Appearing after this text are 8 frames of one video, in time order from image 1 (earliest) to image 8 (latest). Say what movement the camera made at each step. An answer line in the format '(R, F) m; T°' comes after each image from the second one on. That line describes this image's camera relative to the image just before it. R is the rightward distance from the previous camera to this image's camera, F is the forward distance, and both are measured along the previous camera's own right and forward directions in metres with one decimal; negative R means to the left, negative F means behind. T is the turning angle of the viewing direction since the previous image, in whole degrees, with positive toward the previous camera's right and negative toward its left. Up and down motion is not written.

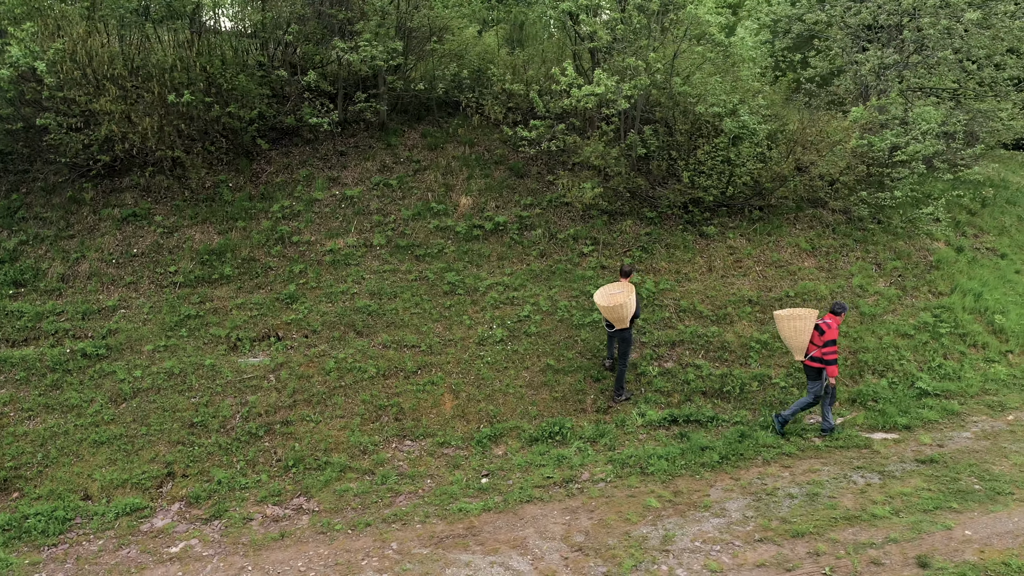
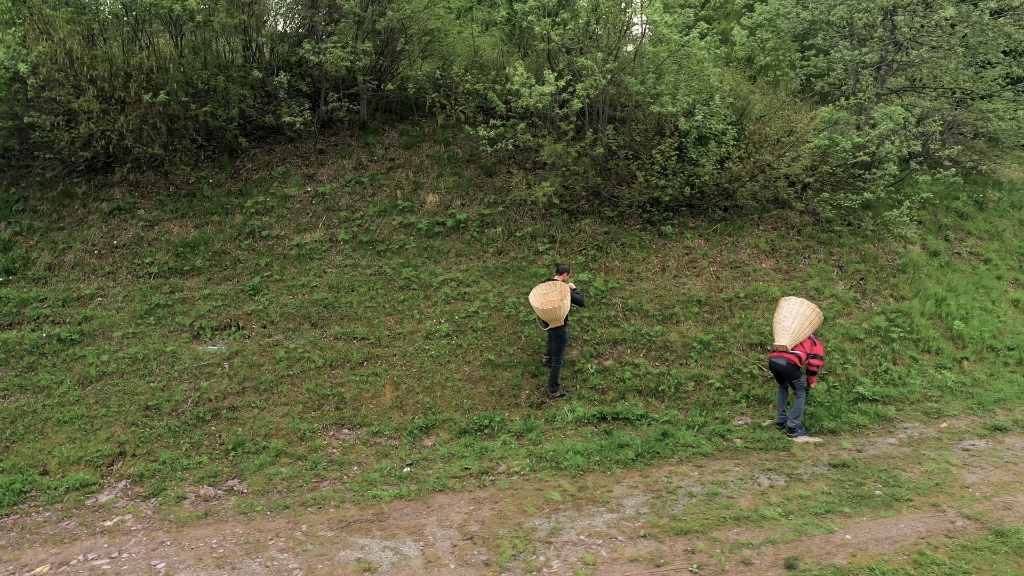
(+1.3, -0.1) m; -5°
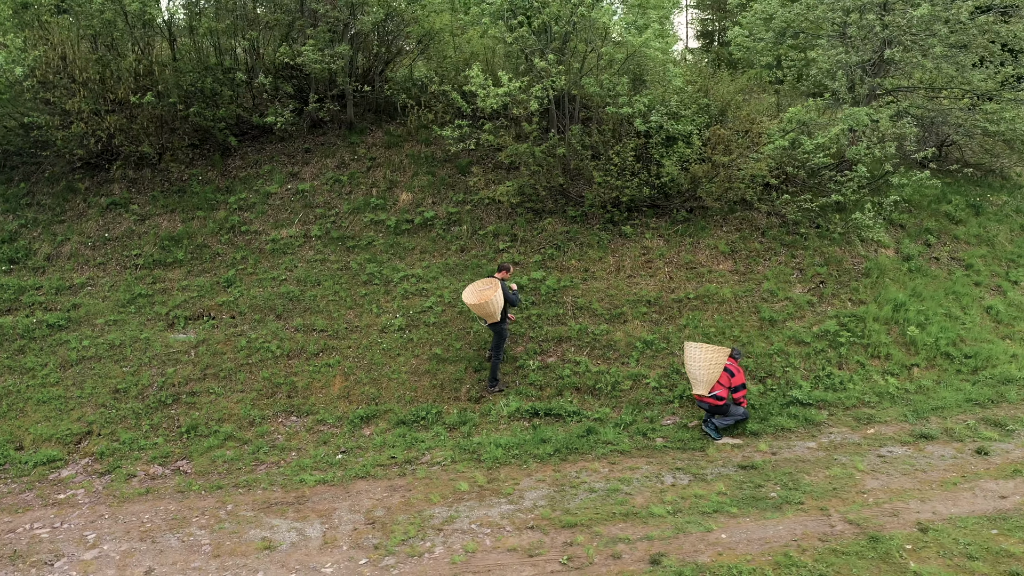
(+1.3, -0.1) m; -5°
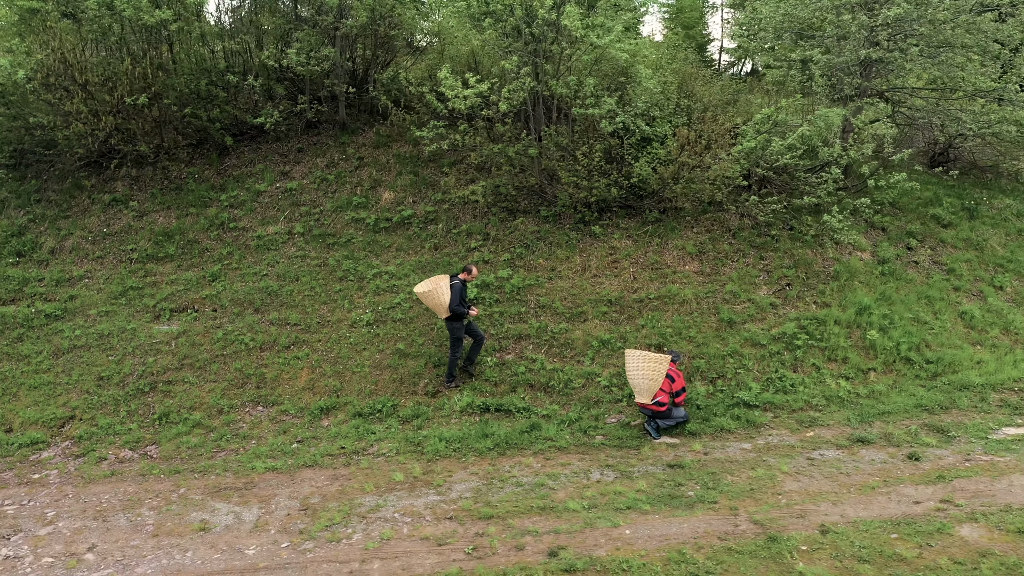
(+1.0, -0.1) m; -4°
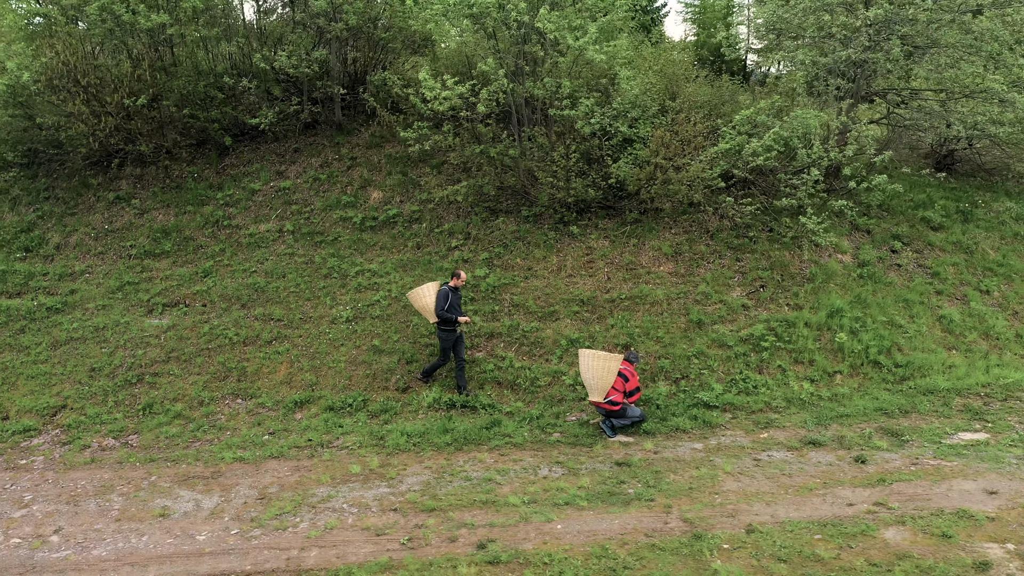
(+0.8, -0.1) m; -3°
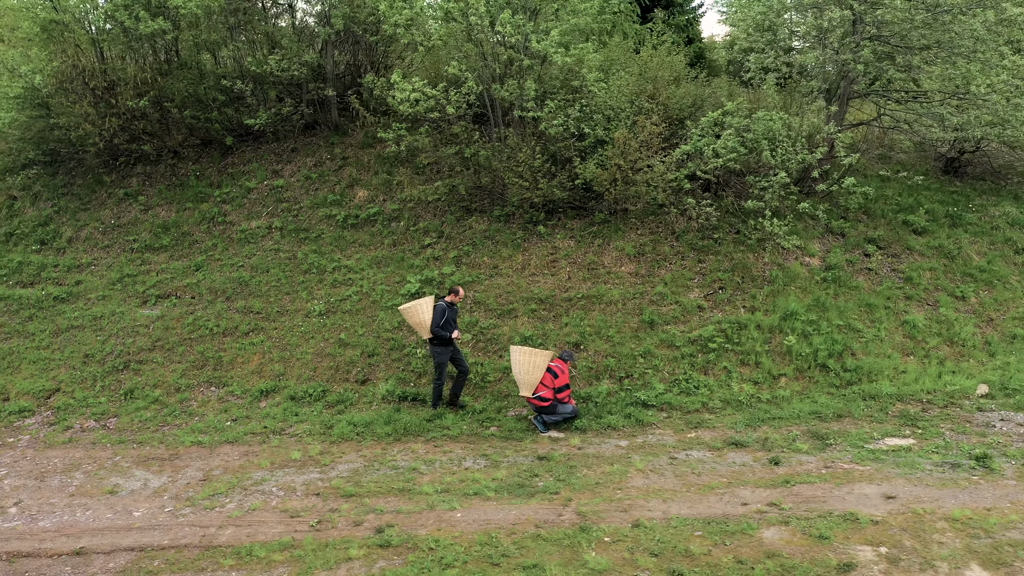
(+1.2, -0.2) m; -4°
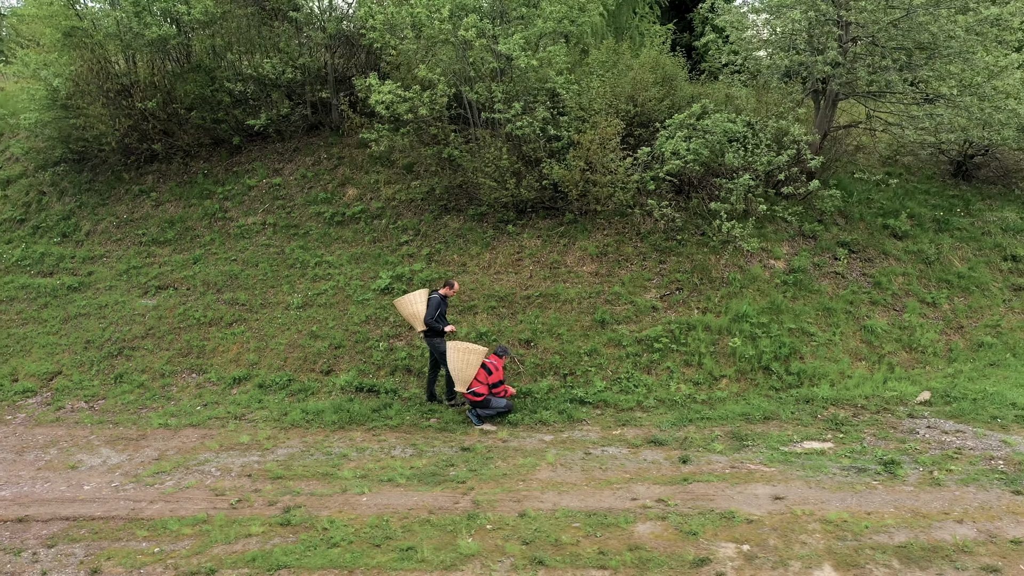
(+1.3, -0.2) m; -5°
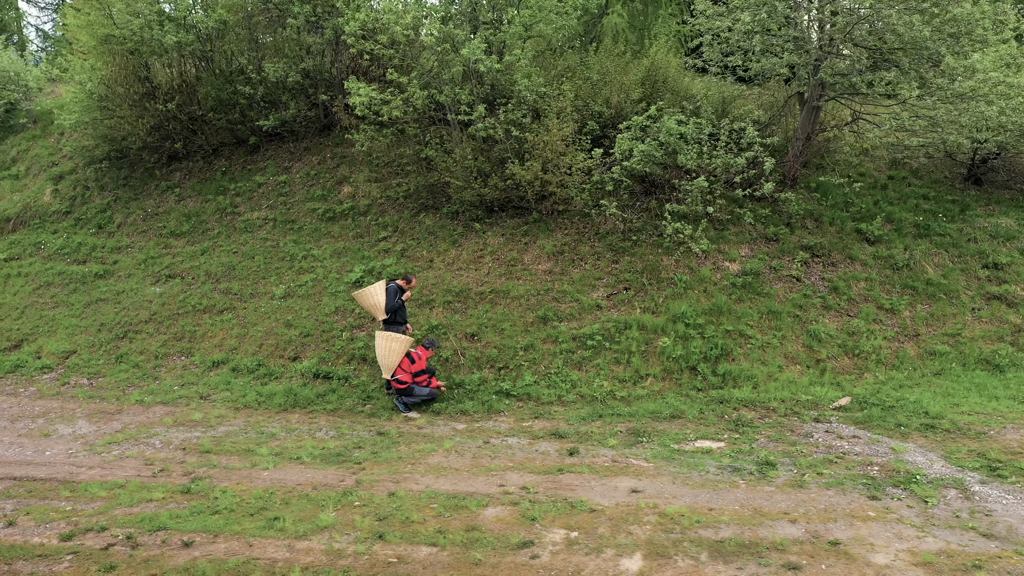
(+1.7, -0.2) m; -7°
